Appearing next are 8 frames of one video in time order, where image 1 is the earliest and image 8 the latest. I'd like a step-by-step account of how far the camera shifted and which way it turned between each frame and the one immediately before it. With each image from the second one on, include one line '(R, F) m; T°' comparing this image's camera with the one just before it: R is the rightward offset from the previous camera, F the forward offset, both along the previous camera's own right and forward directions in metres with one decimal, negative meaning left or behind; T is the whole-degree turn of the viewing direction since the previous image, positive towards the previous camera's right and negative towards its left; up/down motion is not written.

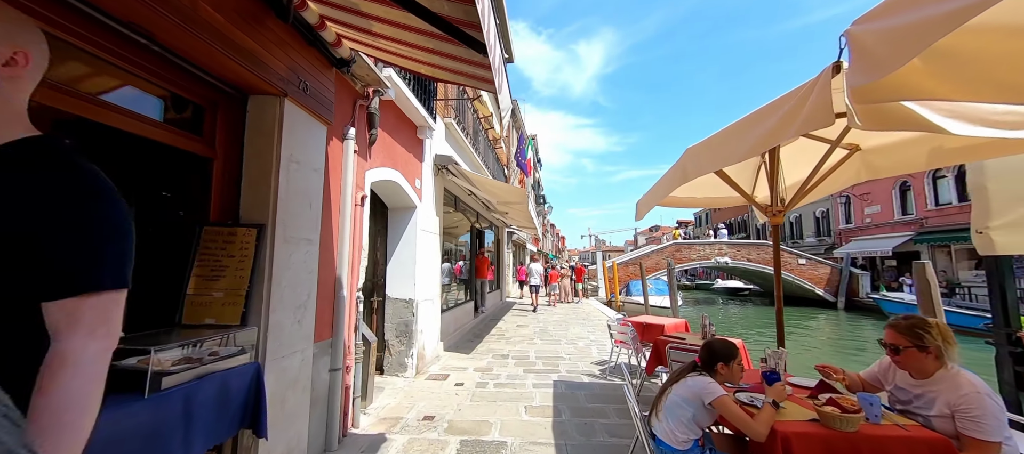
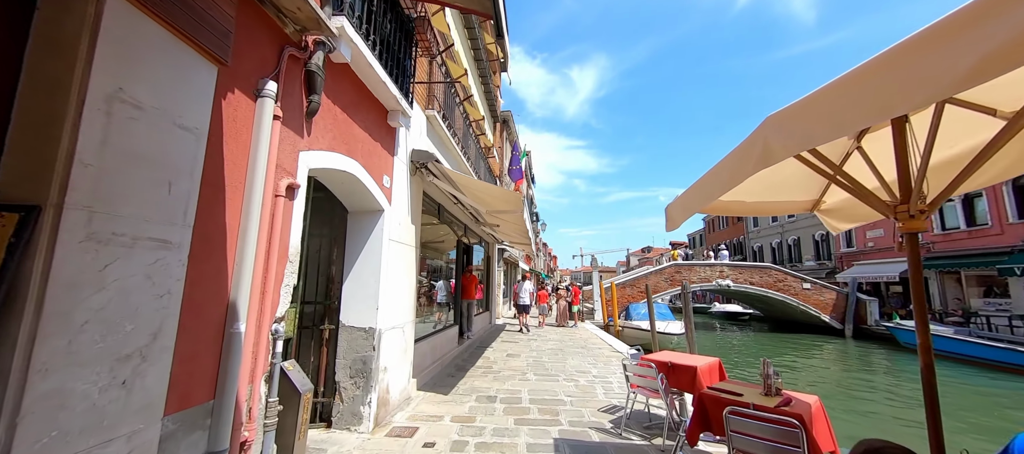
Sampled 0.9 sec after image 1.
(0.0, +1.1) m; +1°
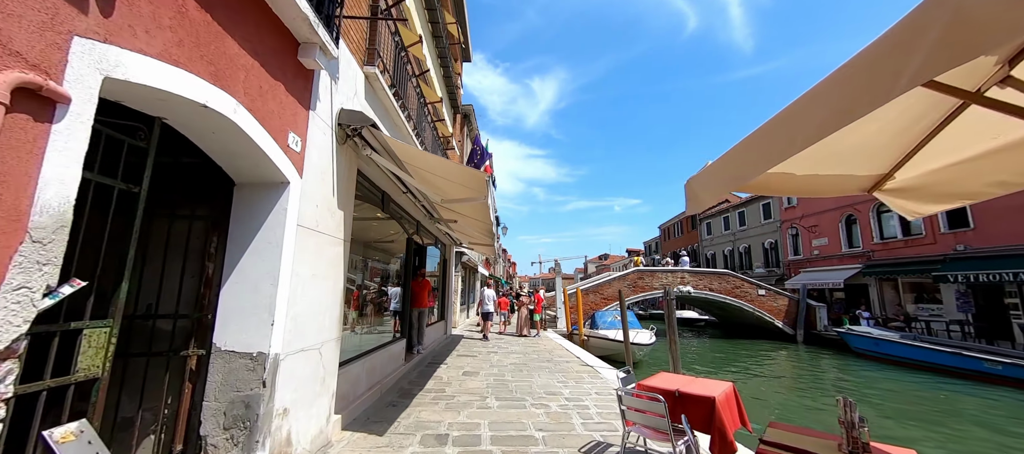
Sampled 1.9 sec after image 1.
(0.0, +1.1) m; +6°
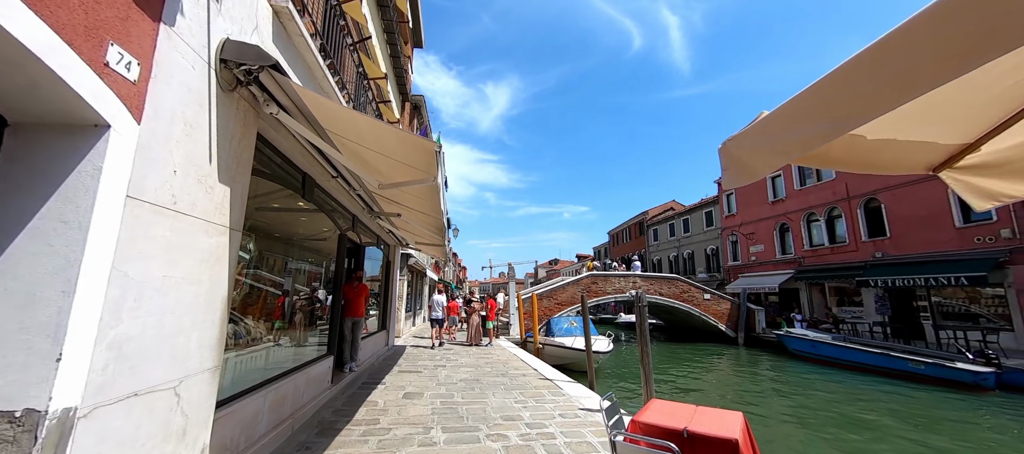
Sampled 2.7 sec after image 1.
(0.0, +0.9) m; +7°
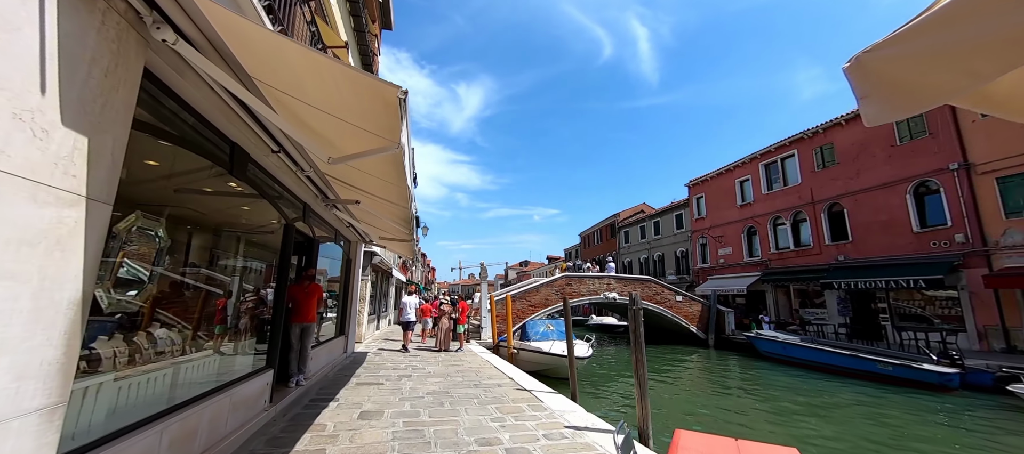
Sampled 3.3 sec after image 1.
(-0.1, +0.7) m; +5°
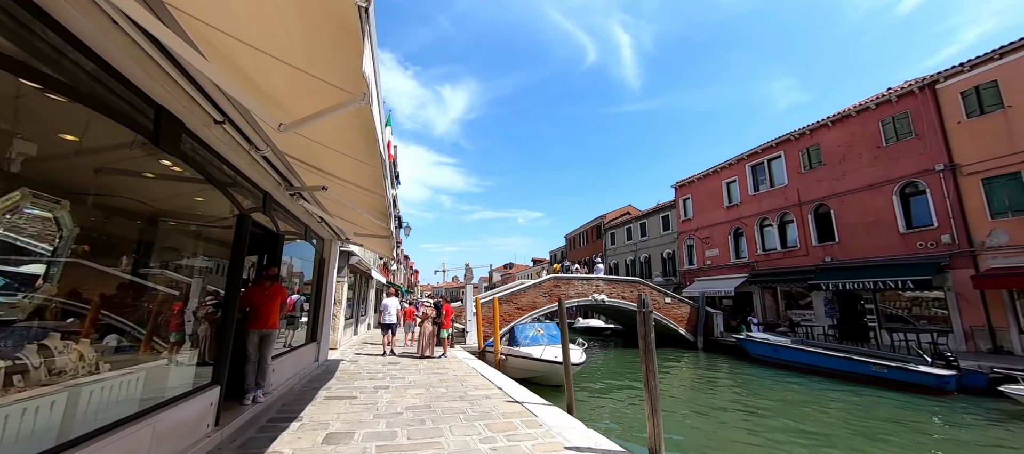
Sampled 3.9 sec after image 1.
(-0.1, +0.6) m; +2°
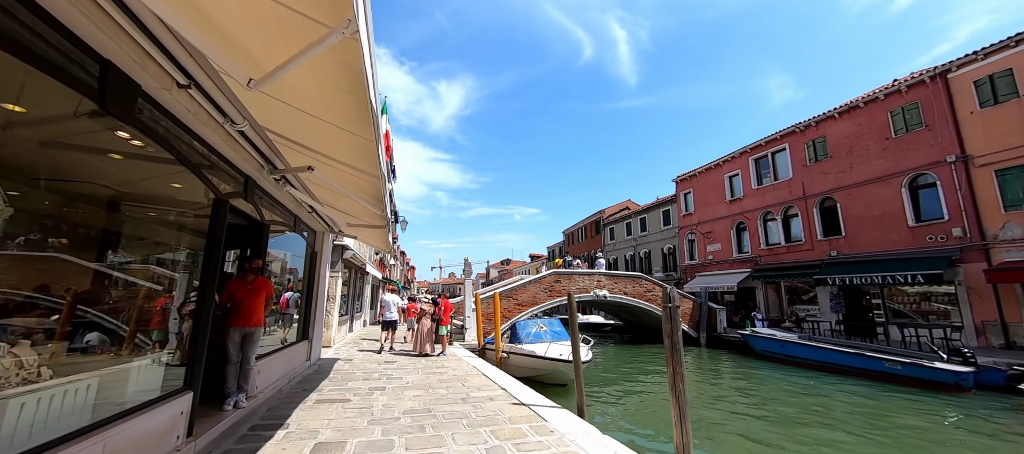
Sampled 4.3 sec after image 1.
(-0.1, +0.5) m; +1°
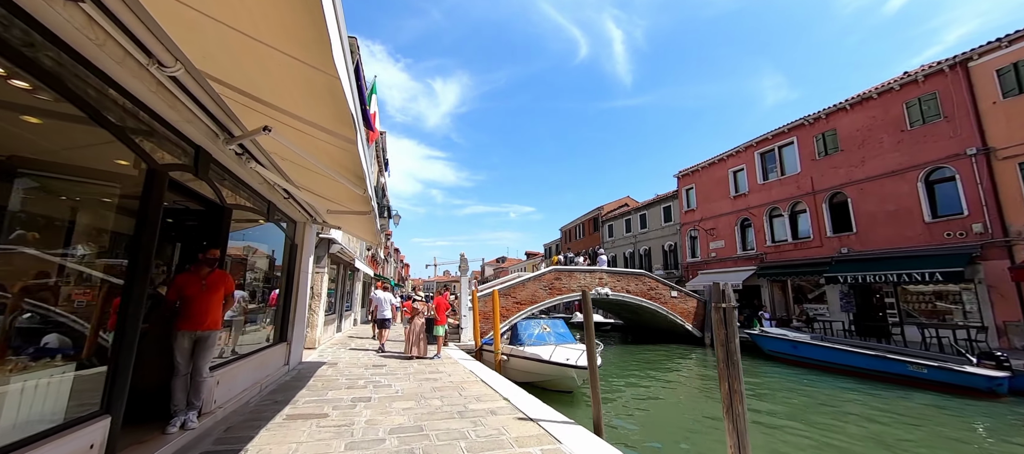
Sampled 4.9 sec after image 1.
(-0.1, +0.8) m; +1°
